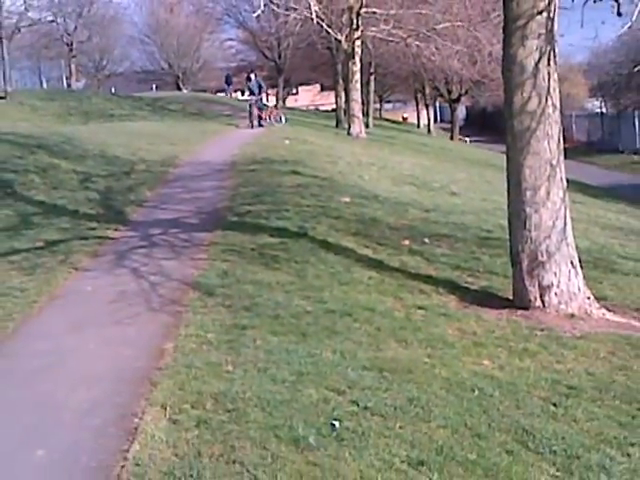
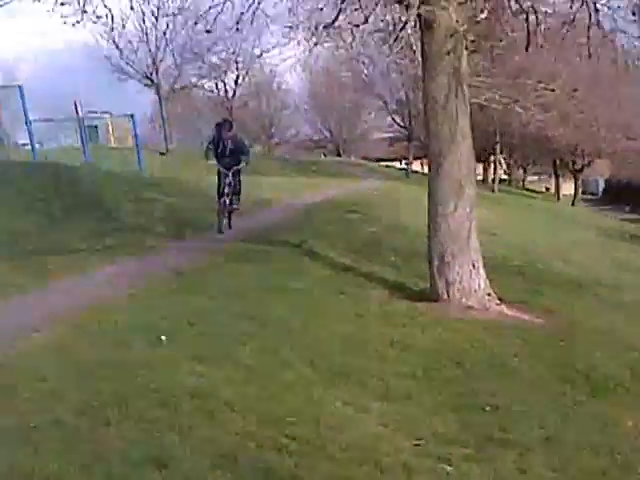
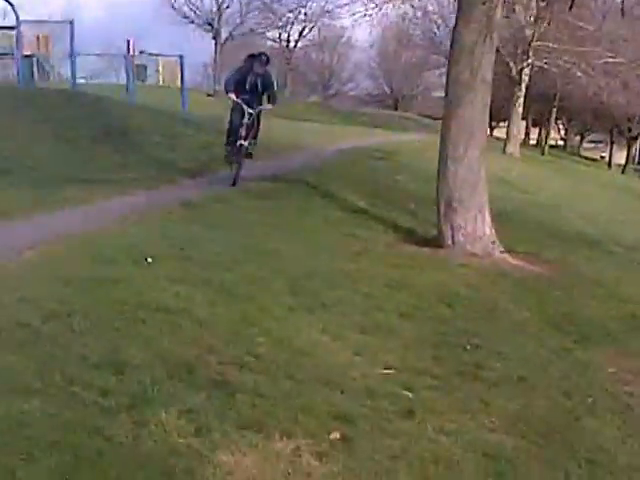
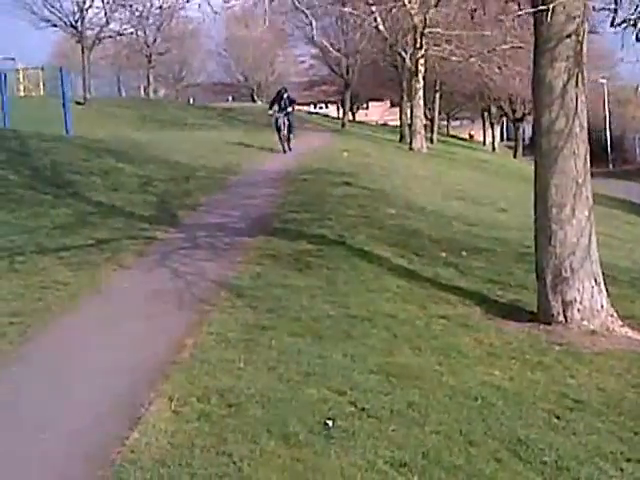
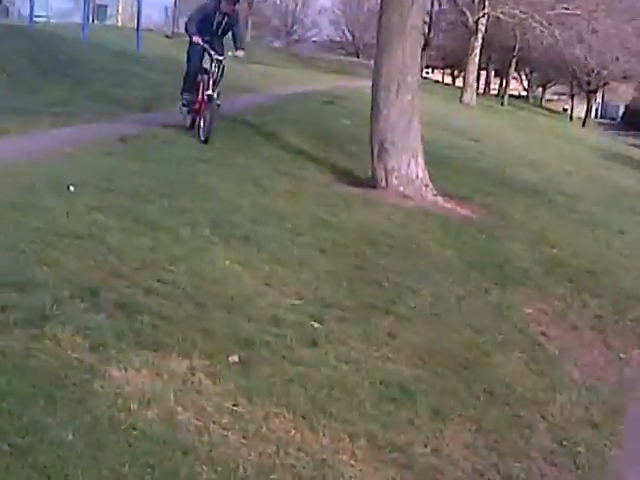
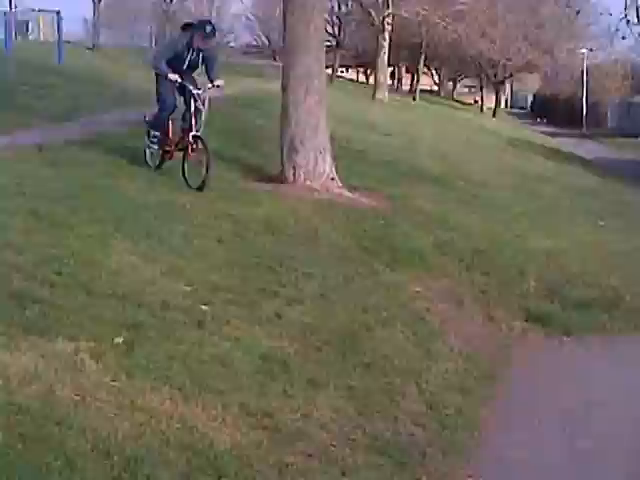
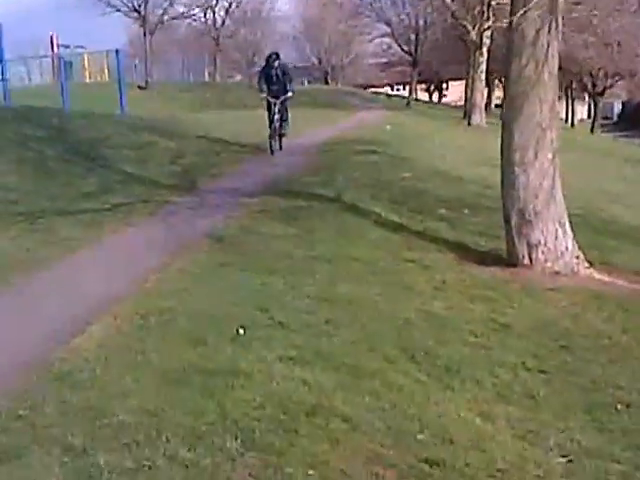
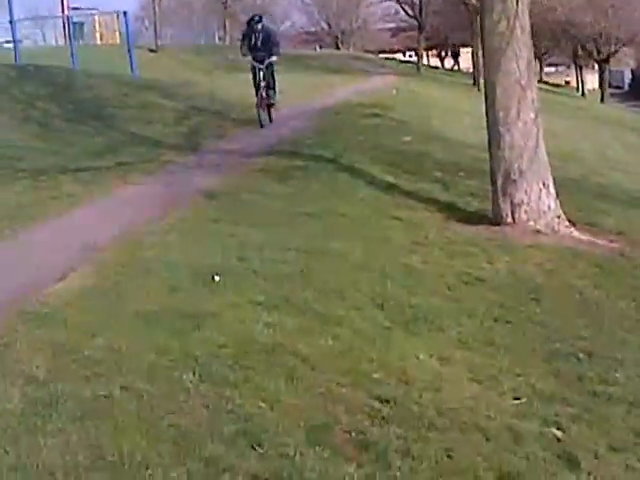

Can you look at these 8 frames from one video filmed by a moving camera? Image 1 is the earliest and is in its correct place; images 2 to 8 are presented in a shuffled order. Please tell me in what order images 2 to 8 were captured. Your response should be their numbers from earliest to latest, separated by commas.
4, 7, 8, 2, 3, 5, 6
